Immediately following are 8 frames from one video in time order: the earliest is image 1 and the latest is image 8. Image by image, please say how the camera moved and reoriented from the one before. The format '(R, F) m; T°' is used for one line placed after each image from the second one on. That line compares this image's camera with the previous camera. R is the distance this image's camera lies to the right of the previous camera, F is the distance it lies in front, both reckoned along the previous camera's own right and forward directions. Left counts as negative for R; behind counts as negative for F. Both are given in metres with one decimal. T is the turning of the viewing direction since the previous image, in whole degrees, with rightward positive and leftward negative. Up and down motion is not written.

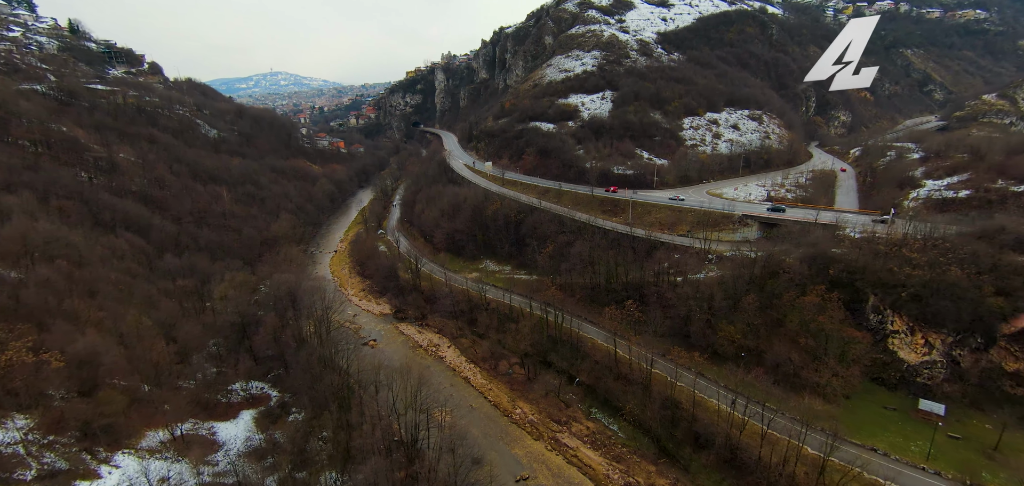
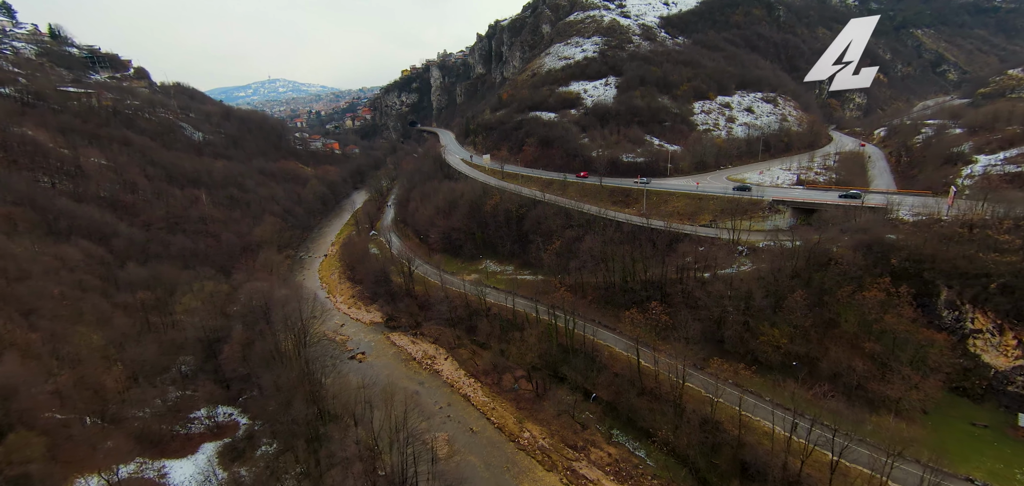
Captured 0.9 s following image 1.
(0.0, +5.6) m; 0°
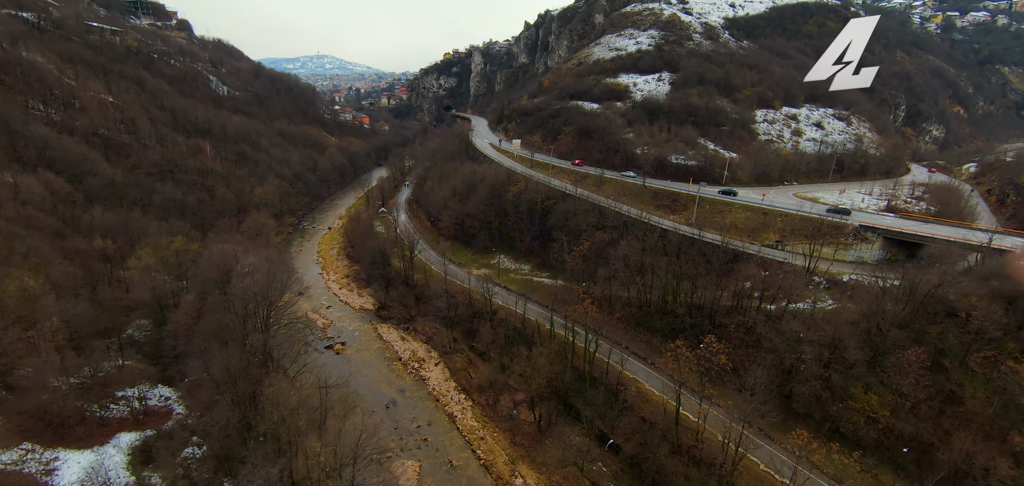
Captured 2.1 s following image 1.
(+0.2, +7.4) m; -3°
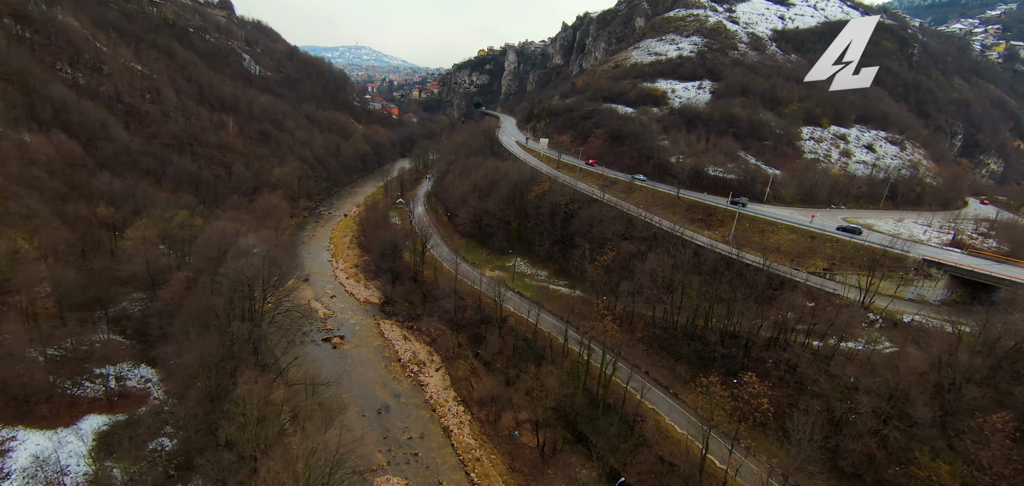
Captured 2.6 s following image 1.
(+0.1, +2.9) m; -2°
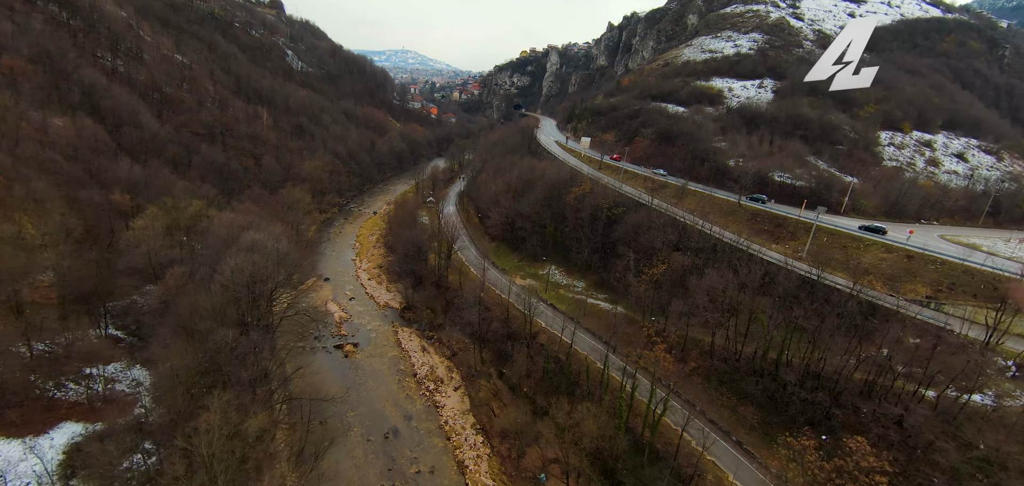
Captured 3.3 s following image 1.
(0.0, +4.2) m; -4°
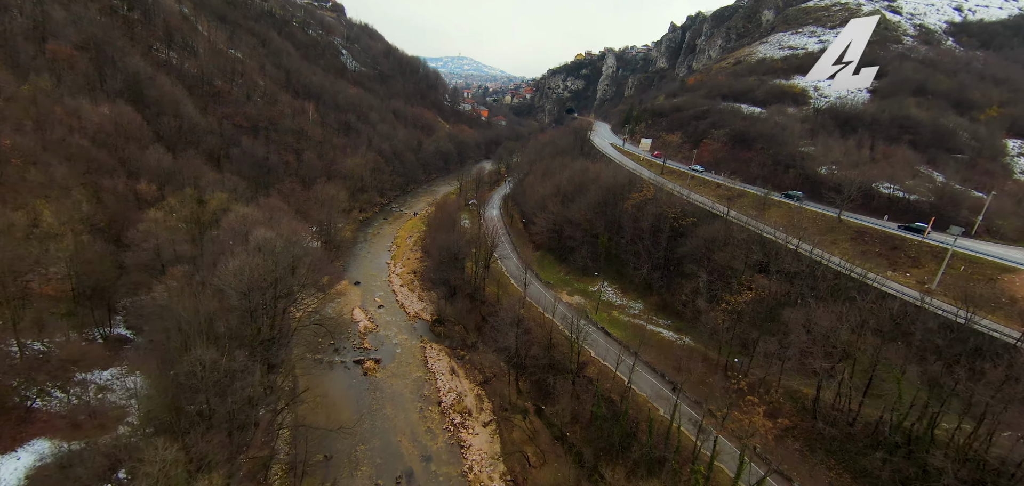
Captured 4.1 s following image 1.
(-0.1, +4.8) m; -6°
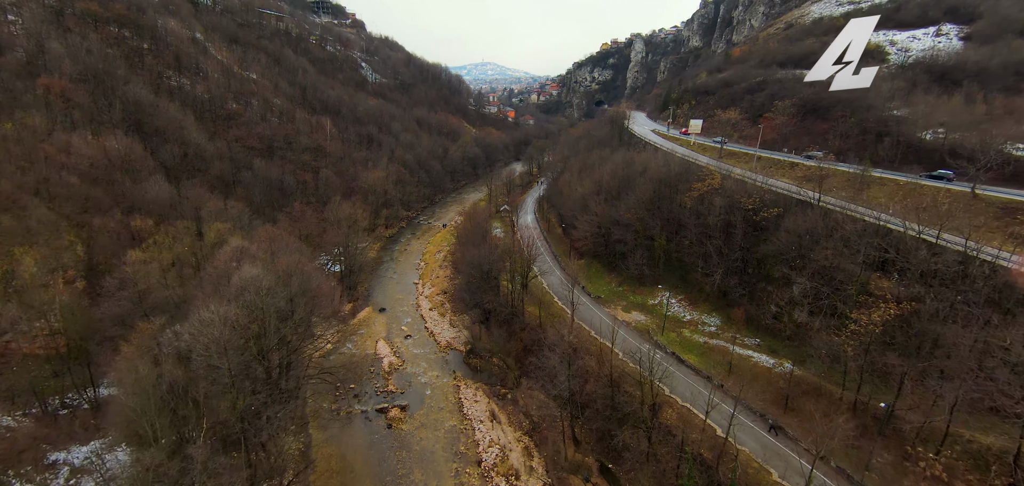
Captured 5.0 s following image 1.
(-0.2, +5.3) m; -5°
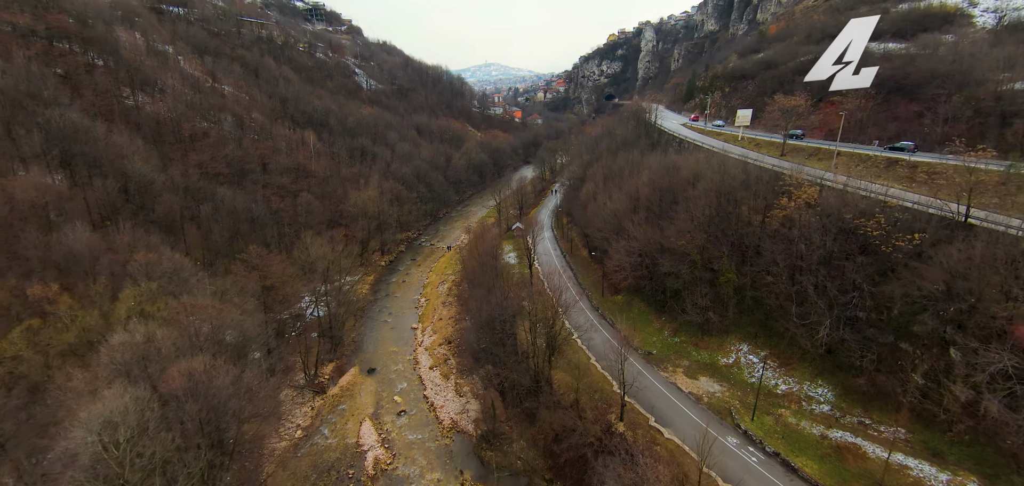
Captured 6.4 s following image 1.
(-0.2, +7.7) m; -2°
